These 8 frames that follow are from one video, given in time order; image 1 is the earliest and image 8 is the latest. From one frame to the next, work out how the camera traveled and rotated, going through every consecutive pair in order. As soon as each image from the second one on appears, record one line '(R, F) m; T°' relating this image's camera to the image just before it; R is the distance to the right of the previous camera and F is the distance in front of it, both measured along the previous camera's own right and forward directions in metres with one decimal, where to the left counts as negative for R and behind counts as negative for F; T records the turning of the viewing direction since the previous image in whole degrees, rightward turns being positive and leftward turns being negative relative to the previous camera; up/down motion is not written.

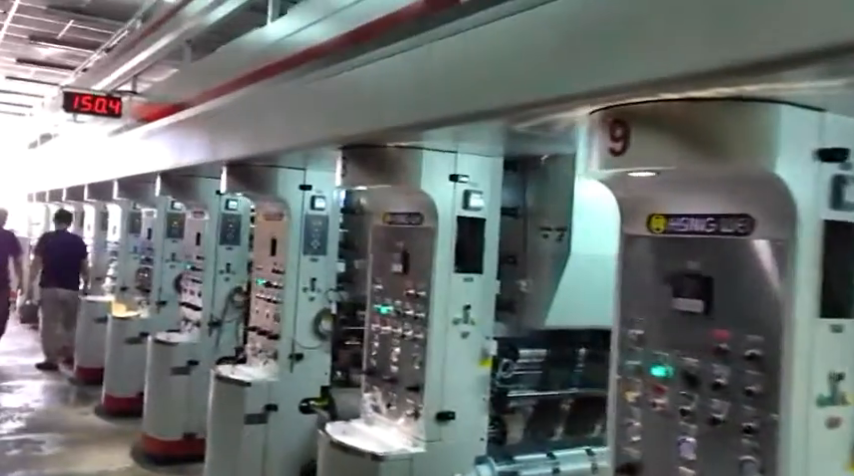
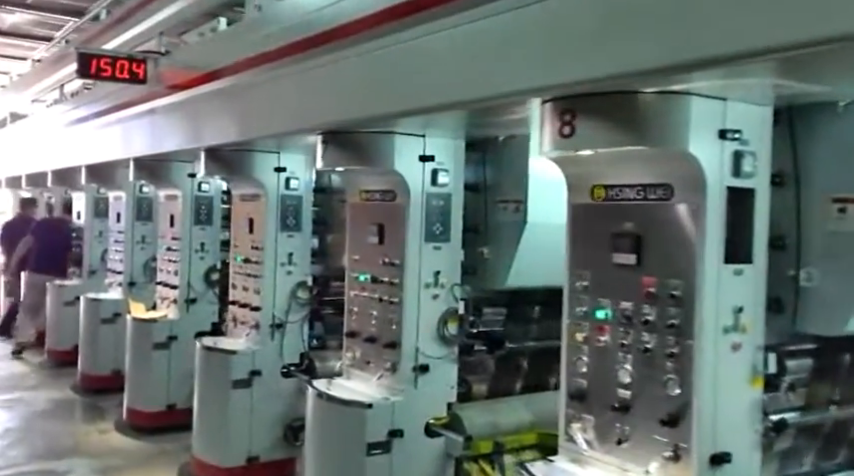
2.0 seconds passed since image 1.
(-1.1, +1.2) m; +3°
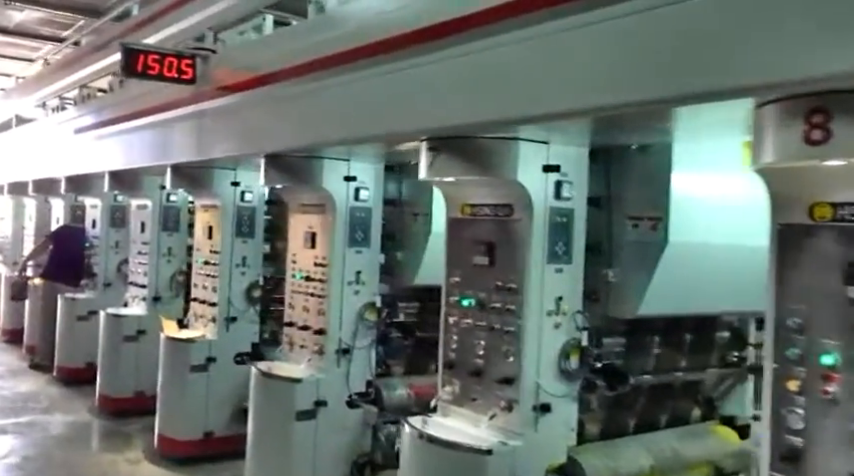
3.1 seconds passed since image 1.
(-0.7, +0.6) m; +1°
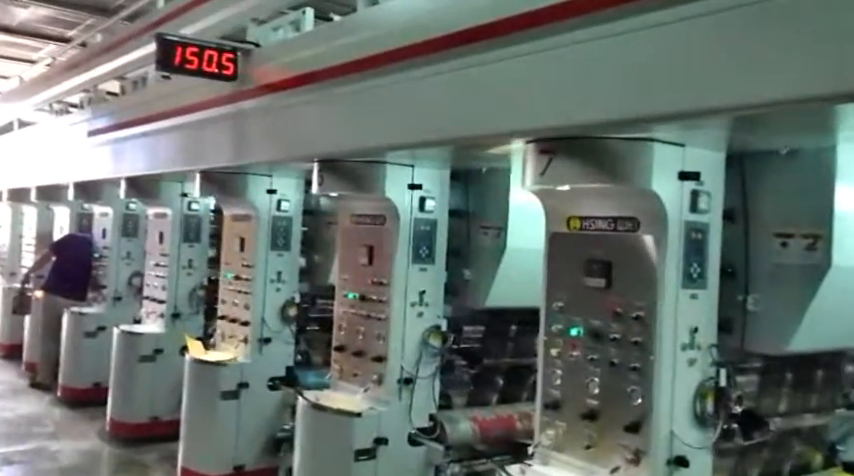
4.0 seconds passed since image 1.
(-0.5, +0.7) m; +1°
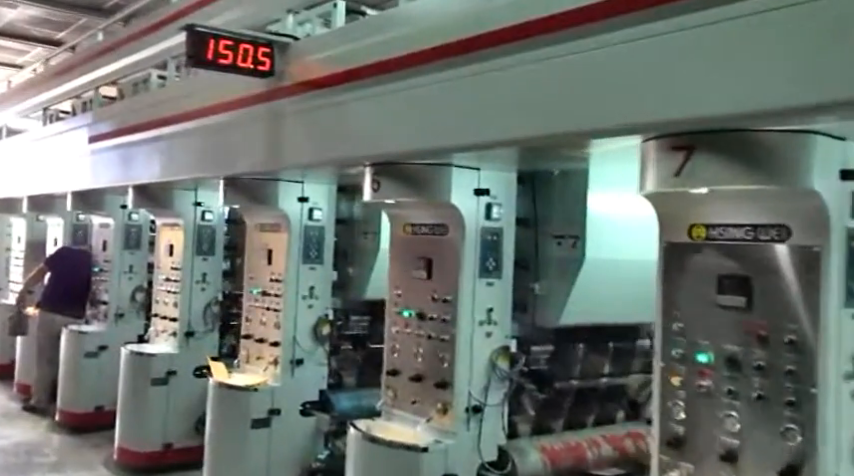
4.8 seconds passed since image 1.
(-0.5, +0.5) m; +1°
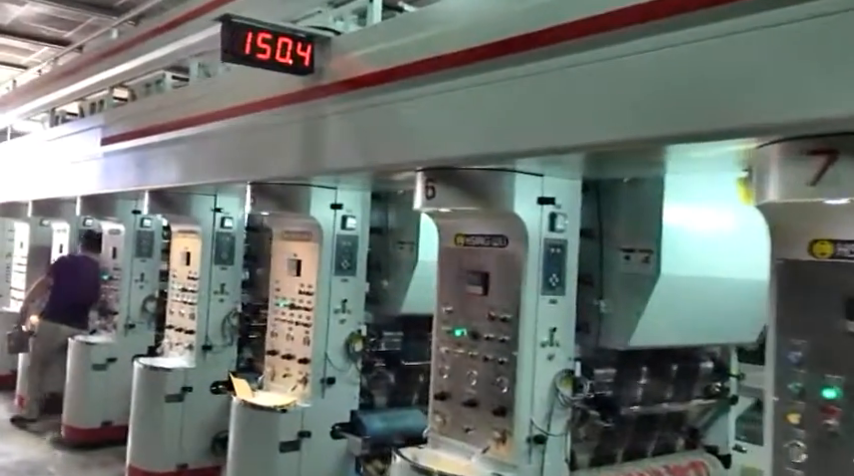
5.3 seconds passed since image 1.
(-0.3, +0.4) m; 0°
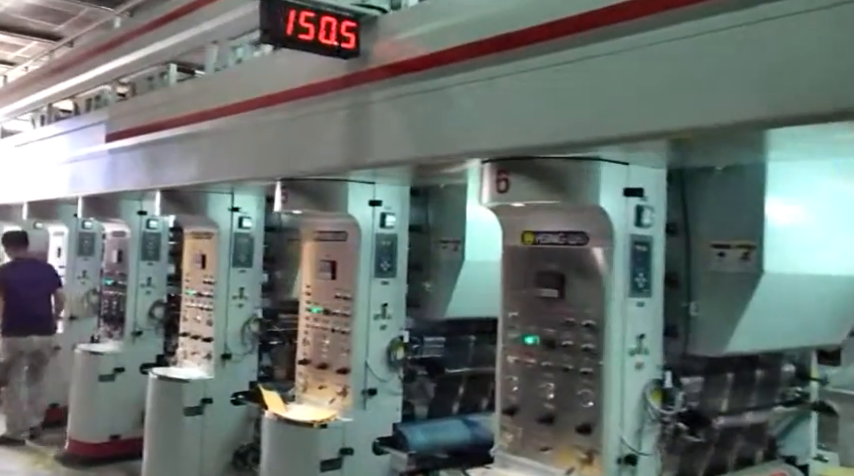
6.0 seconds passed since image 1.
(-0.4, +0.4) m; +1°
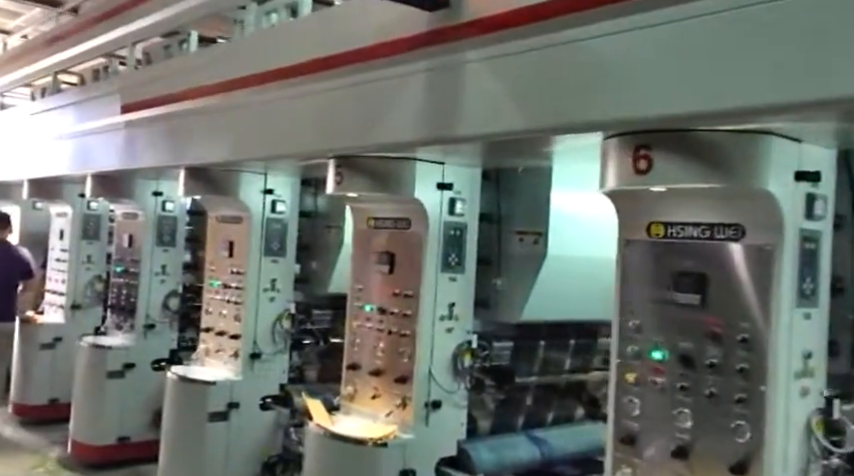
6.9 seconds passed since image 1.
(-0.4, +0.7) m; 0°
